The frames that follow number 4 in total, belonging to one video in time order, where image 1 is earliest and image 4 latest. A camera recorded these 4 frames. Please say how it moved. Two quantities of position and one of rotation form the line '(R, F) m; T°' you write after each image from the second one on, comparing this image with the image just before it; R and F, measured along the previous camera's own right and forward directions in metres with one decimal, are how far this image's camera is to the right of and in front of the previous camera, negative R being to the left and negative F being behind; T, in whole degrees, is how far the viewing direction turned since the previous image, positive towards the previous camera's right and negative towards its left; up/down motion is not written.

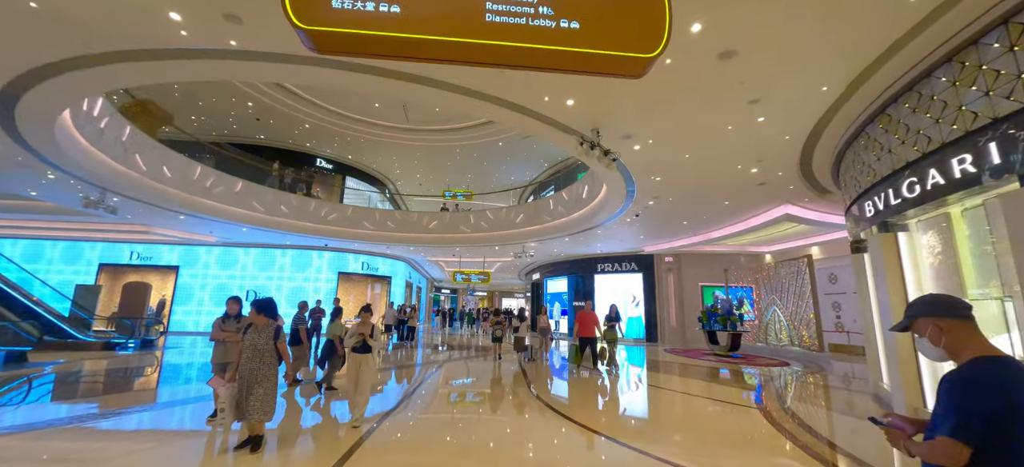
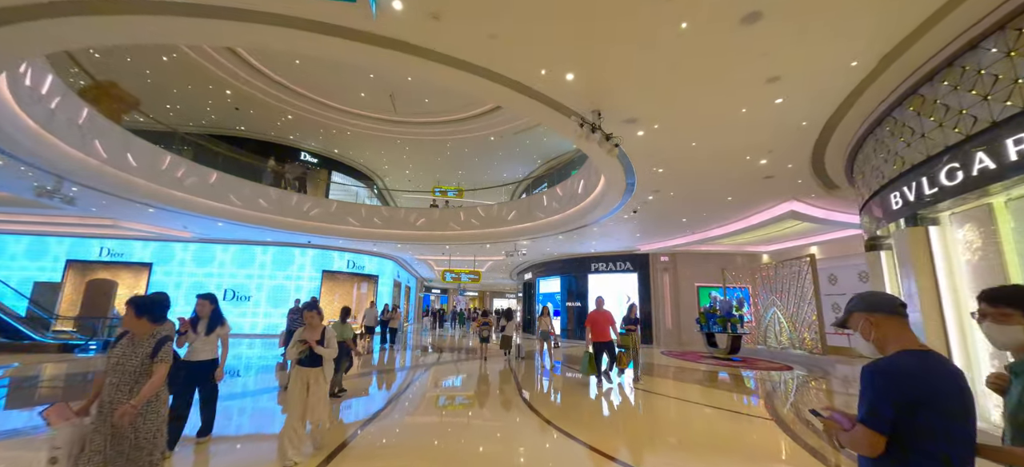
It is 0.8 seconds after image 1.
(0.0, +0.5) m; +1°
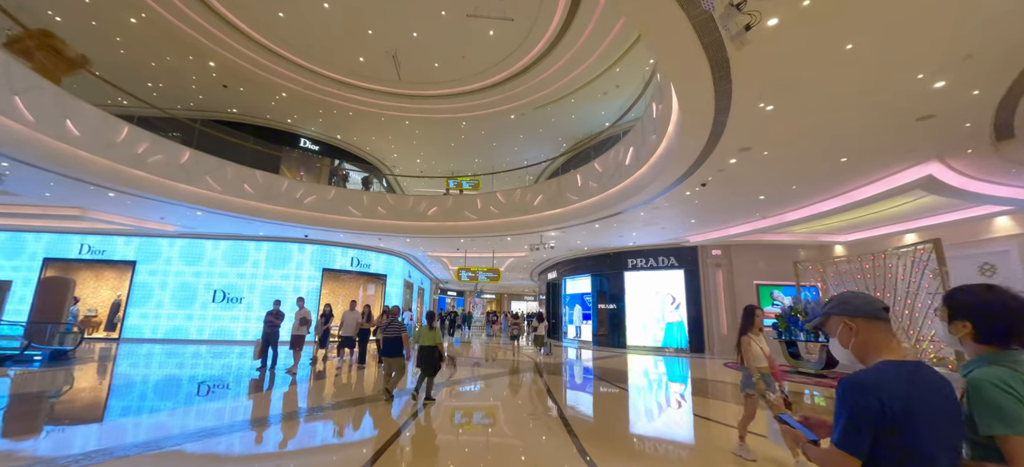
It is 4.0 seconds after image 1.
(-0.3, +1.8) m; -2°
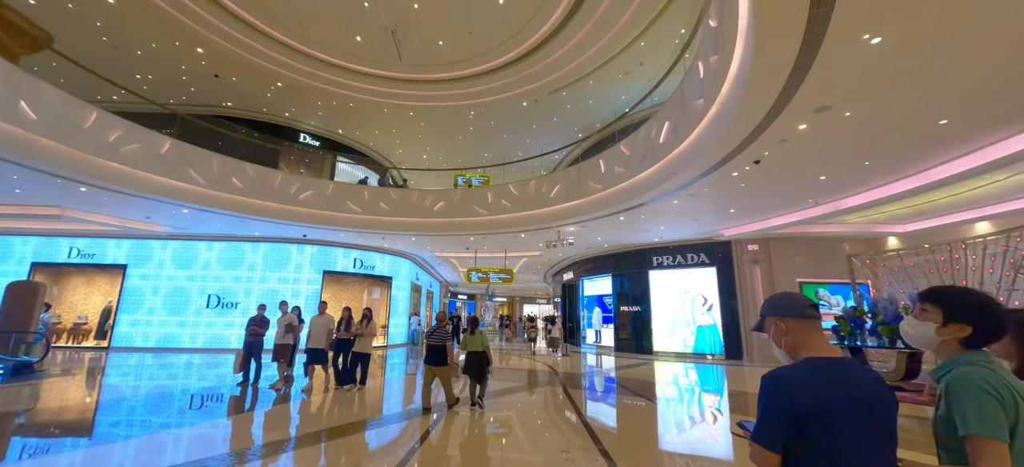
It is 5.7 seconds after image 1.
(-0.1, +1.0) m; -1°
